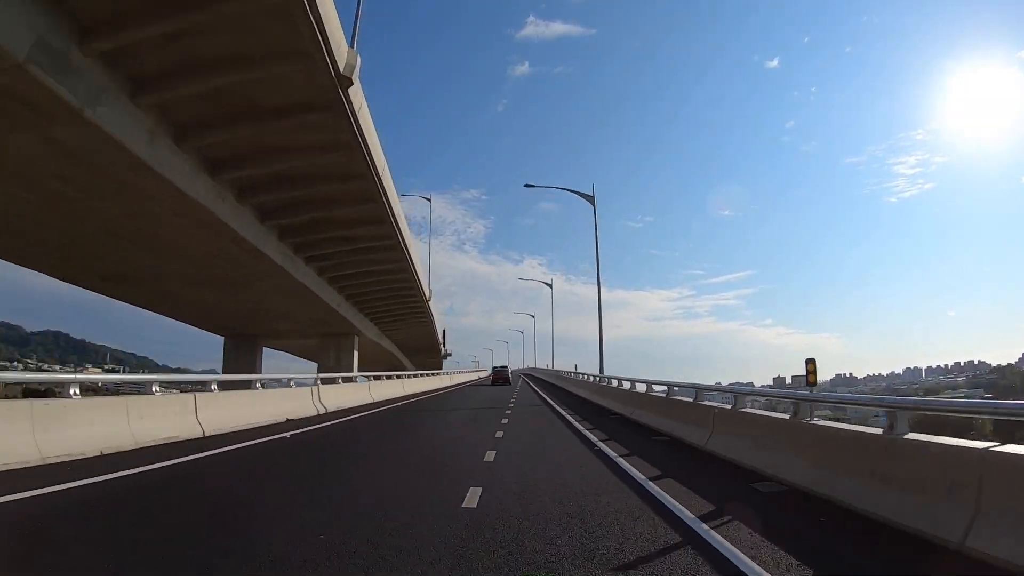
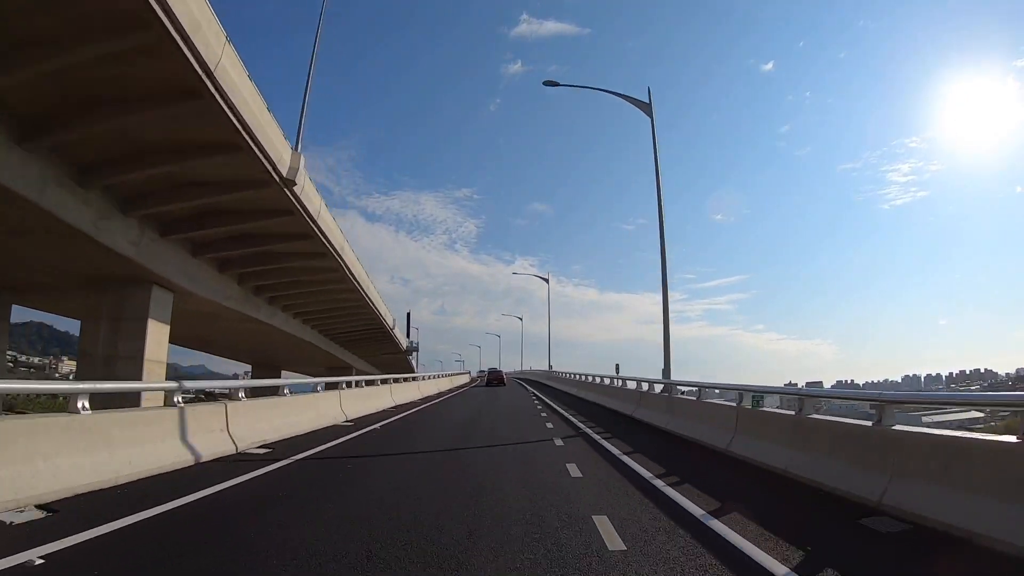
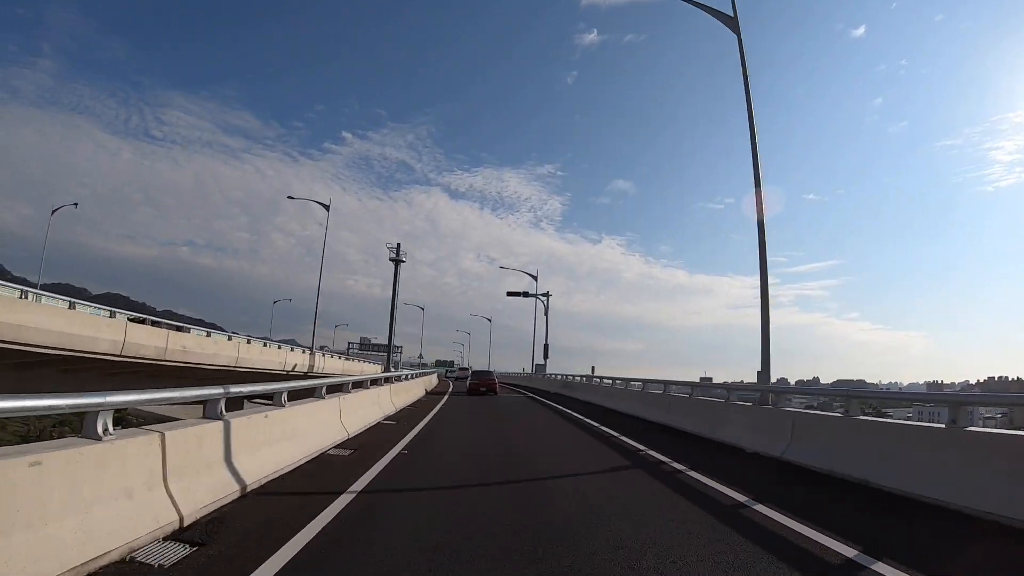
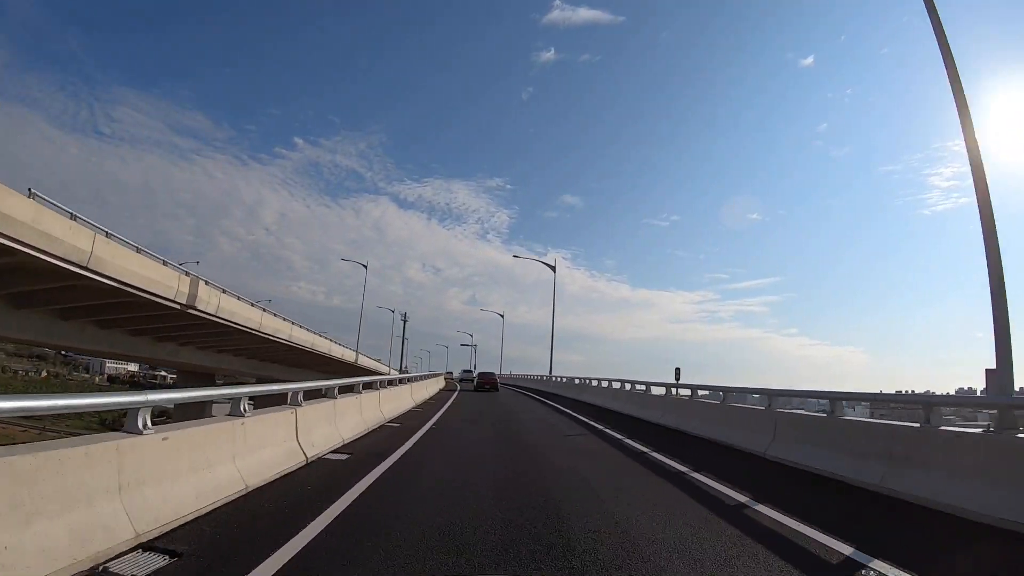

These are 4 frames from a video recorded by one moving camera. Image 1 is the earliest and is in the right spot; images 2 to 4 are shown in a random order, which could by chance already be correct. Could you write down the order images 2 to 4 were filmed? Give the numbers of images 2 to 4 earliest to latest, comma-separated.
2, 4, 3
